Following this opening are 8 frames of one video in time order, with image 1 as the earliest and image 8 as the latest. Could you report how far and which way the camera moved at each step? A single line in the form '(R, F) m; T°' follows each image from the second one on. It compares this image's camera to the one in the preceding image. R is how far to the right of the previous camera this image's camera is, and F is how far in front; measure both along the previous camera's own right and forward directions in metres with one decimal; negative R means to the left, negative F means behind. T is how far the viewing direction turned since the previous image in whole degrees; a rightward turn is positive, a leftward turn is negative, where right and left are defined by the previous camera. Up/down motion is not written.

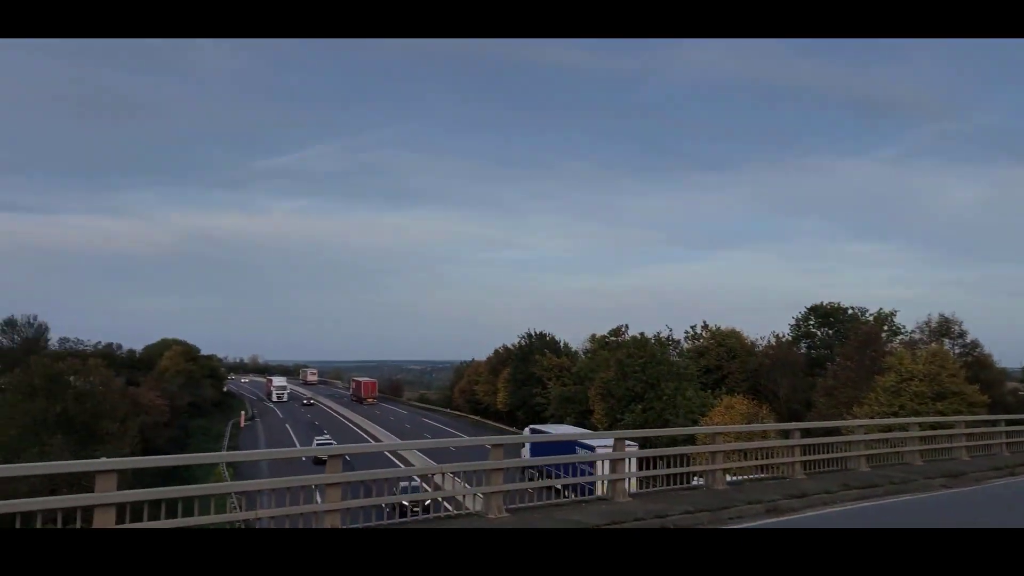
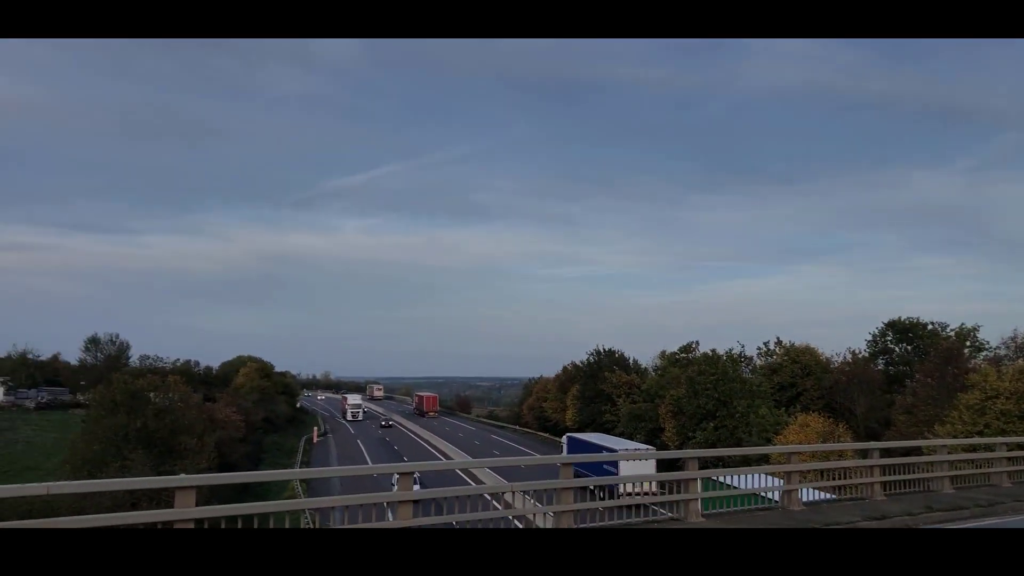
(-0.7, 0.0) m; -2°
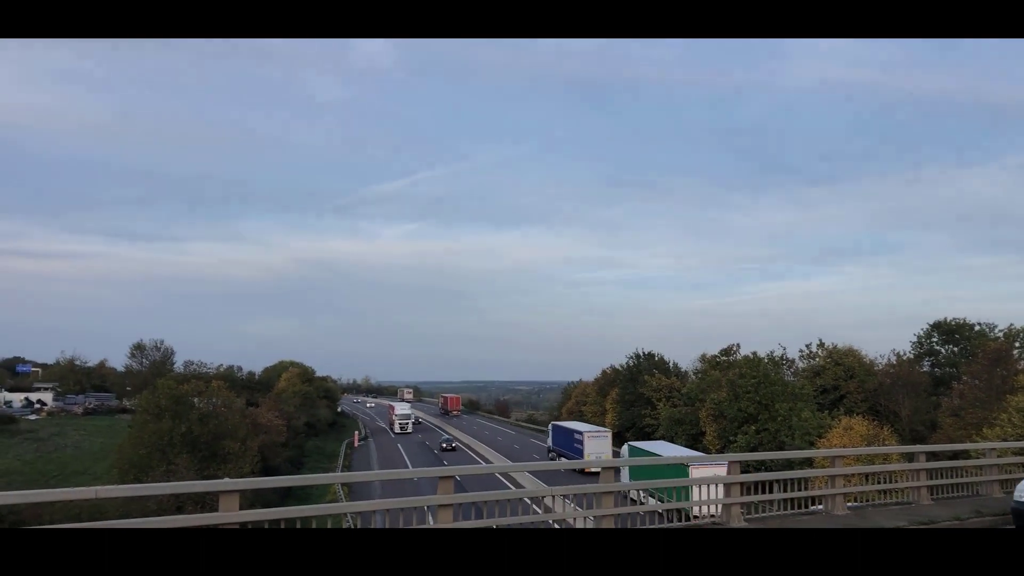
(-0.4, 0.0) m; -1°
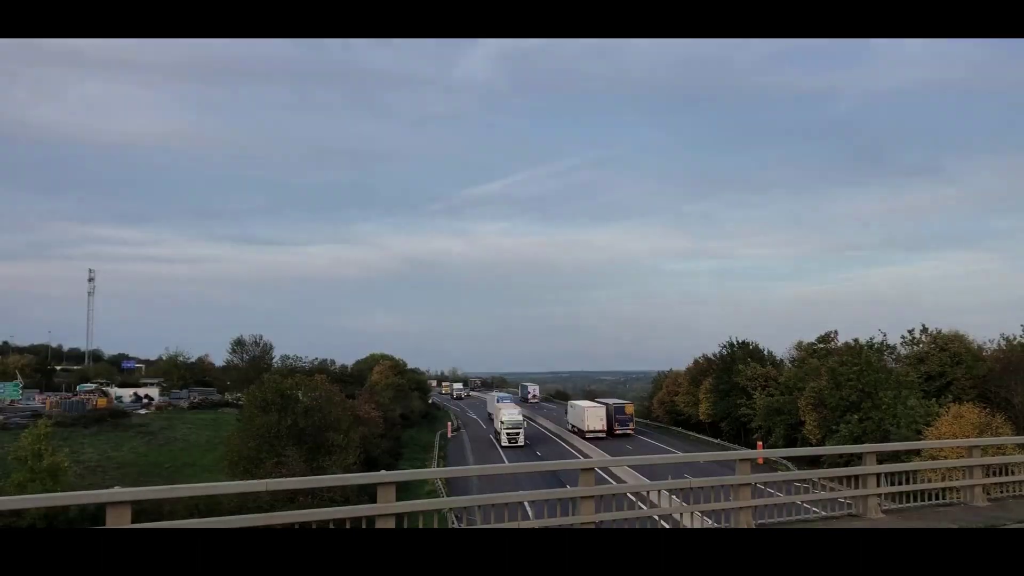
(-0.9, 0.0) m; -3°
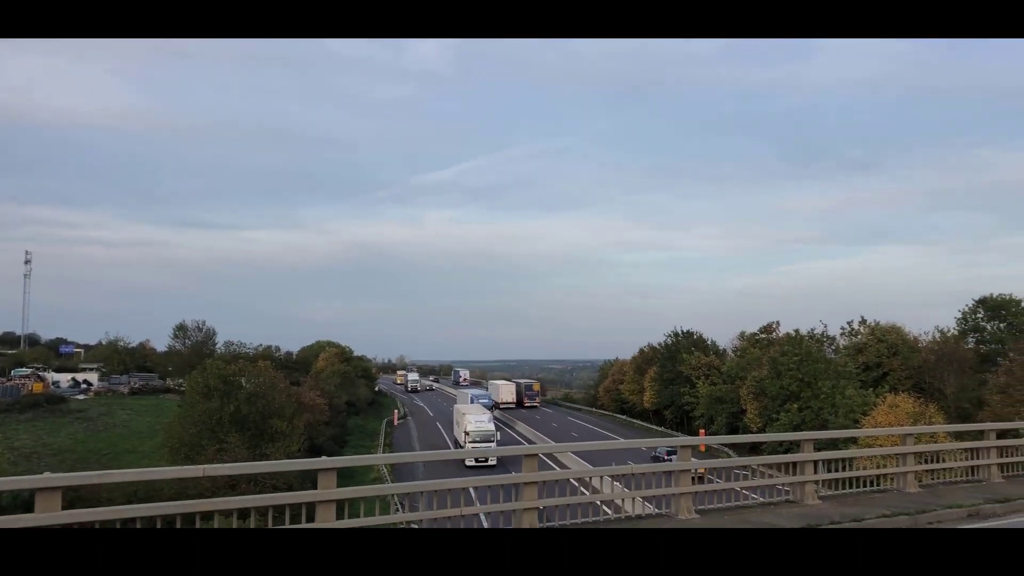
(+0.5, 0.0) m; +2°
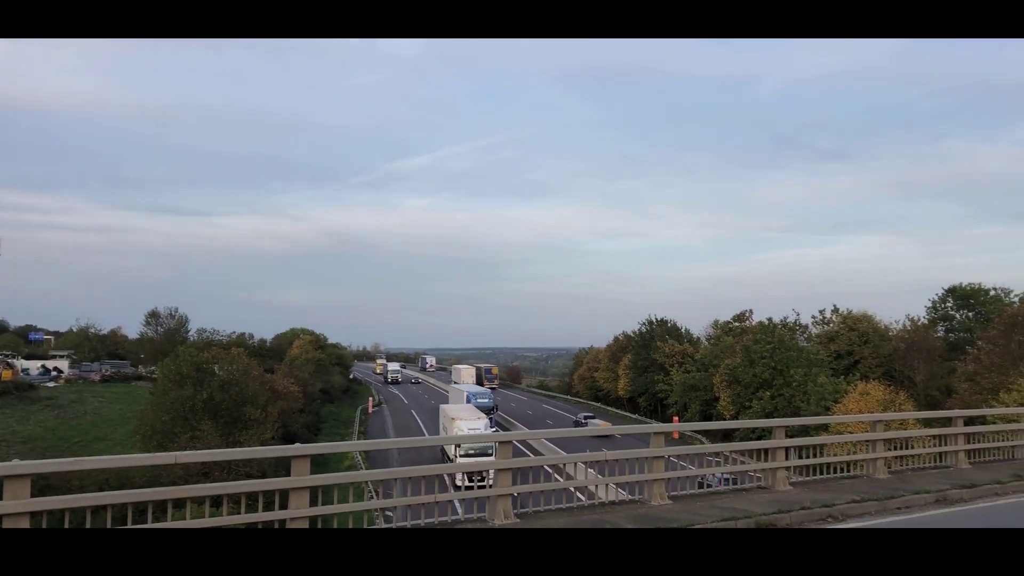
(+0.2, 0.0) m; +1°
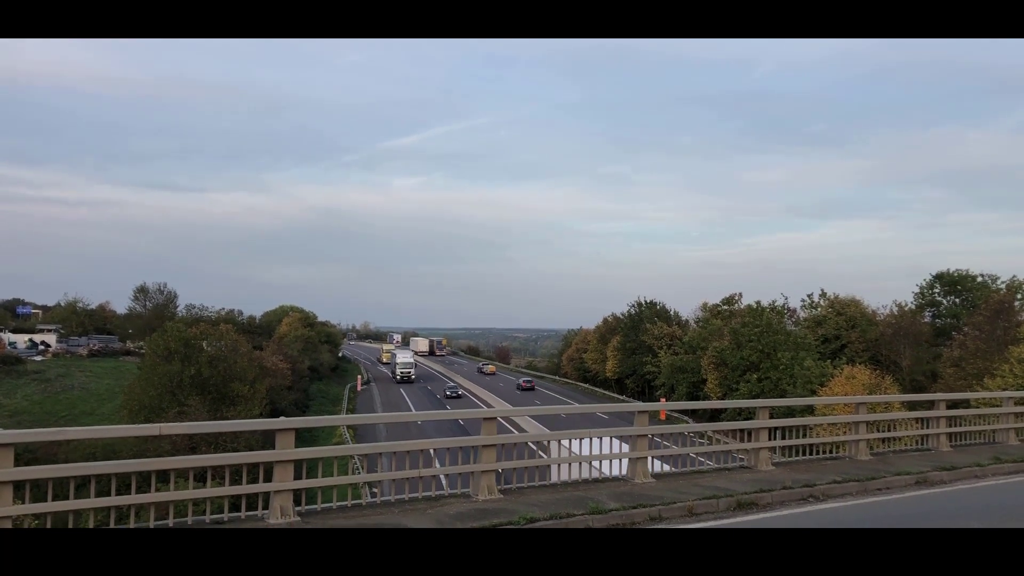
(+0.1, 0.0) m; 0°
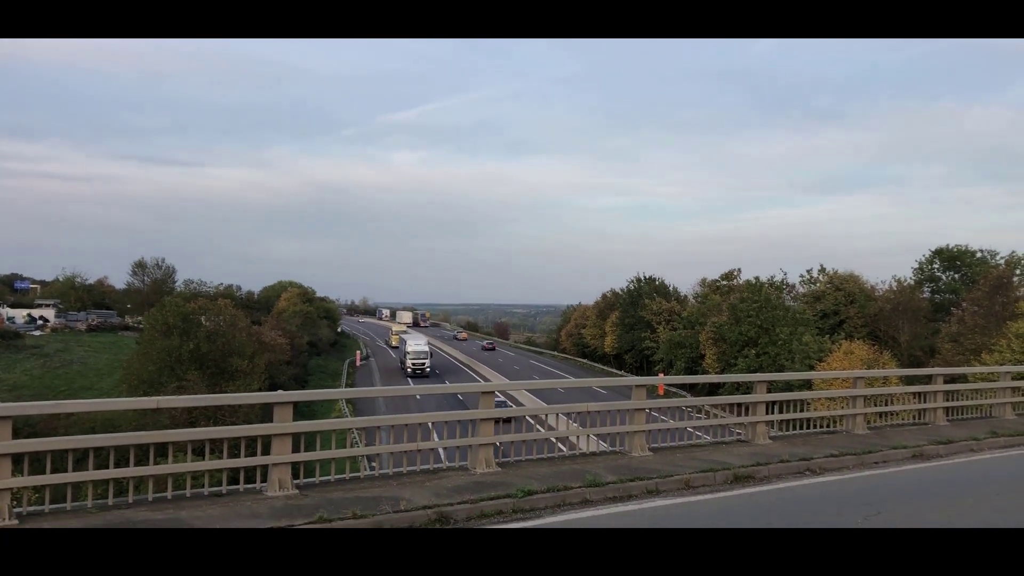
(0.0, 0.0) m; 0°
